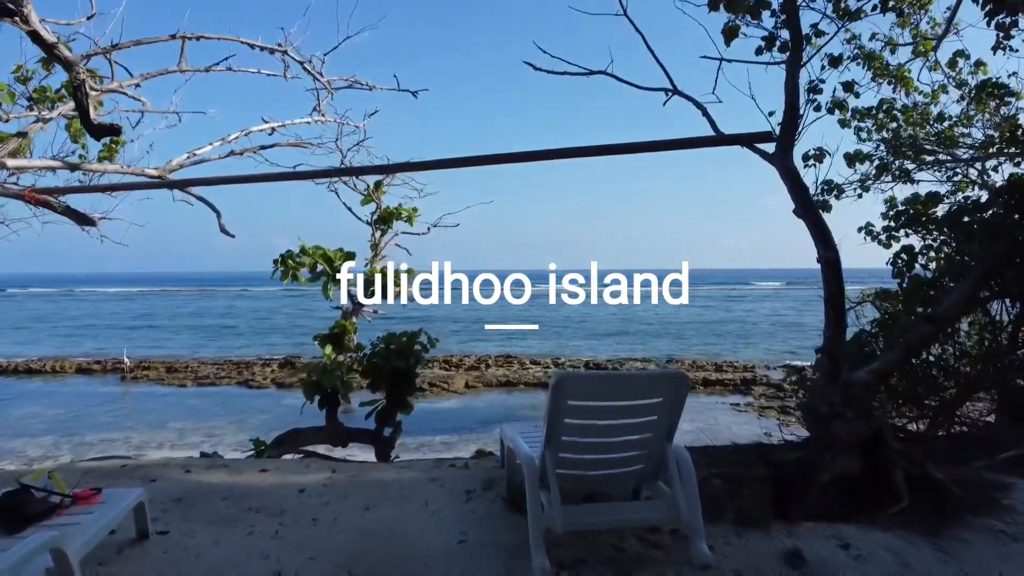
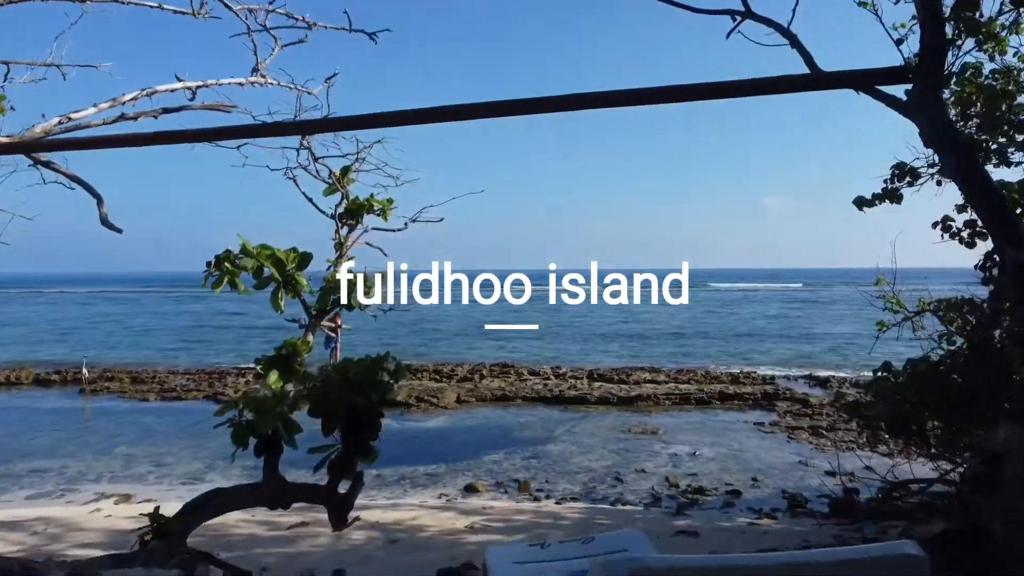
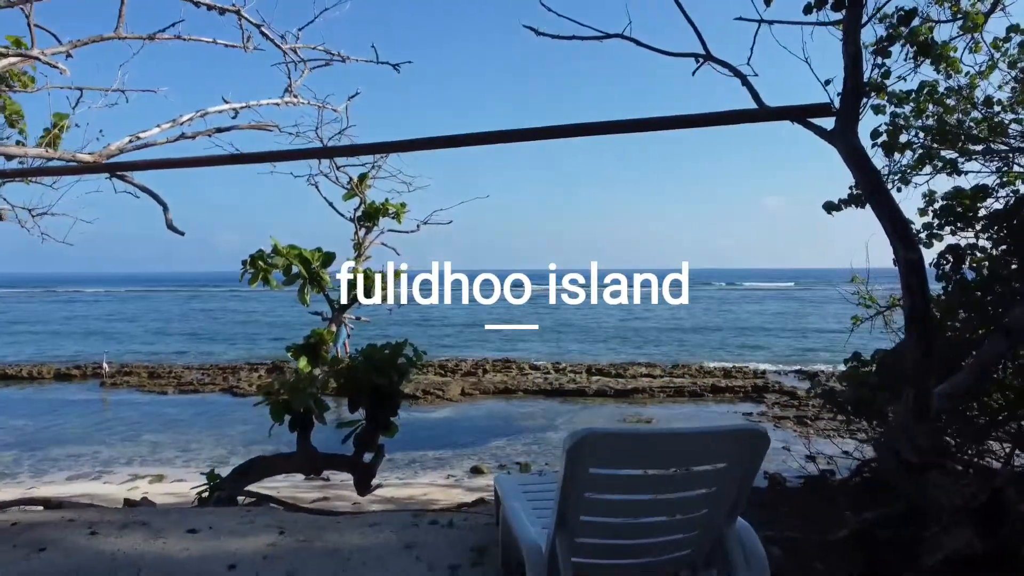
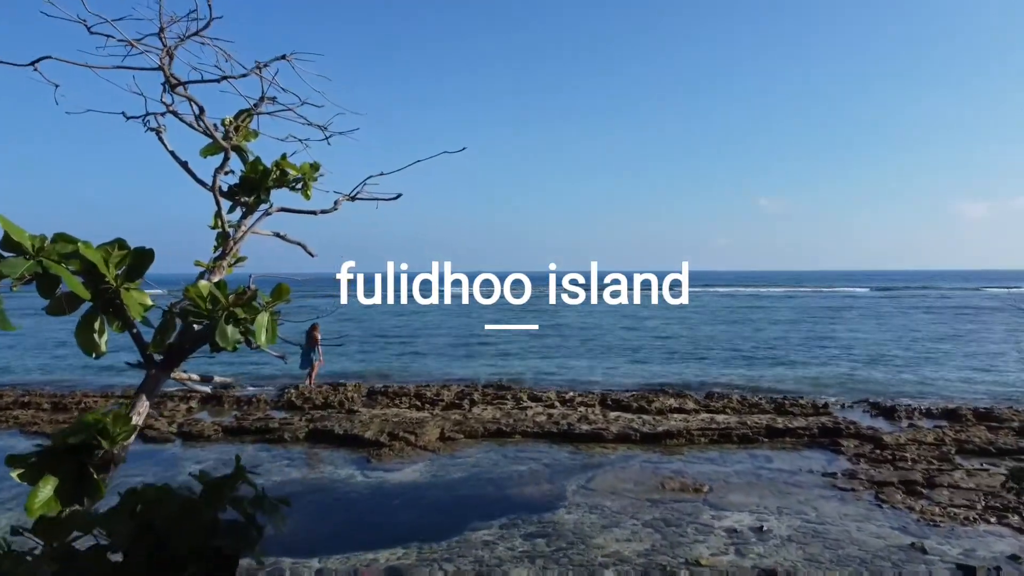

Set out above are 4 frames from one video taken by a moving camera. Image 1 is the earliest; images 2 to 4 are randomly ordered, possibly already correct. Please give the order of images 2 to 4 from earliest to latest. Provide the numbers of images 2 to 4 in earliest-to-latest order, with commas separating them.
3, 2, 4
